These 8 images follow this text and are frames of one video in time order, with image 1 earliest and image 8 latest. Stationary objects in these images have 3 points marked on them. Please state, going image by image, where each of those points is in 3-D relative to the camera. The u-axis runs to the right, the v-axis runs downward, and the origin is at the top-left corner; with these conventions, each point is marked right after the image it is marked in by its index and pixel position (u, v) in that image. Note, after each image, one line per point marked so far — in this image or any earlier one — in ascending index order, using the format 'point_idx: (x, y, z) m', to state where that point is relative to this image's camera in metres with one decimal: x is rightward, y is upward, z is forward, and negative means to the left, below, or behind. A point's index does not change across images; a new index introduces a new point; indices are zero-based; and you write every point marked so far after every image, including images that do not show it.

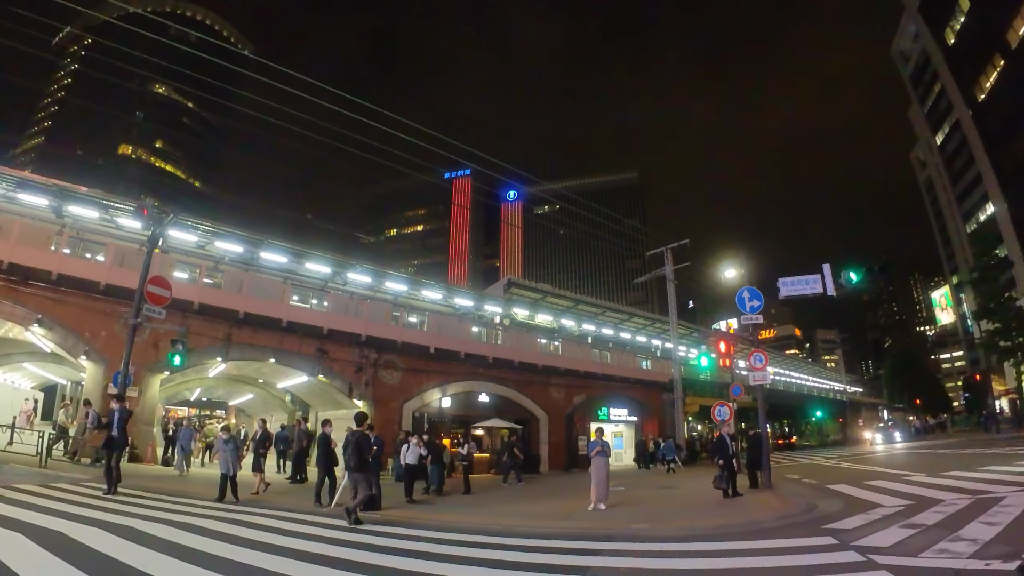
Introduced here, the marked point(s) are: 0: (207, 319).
0: (-10.4, -0.9, +19.2) m
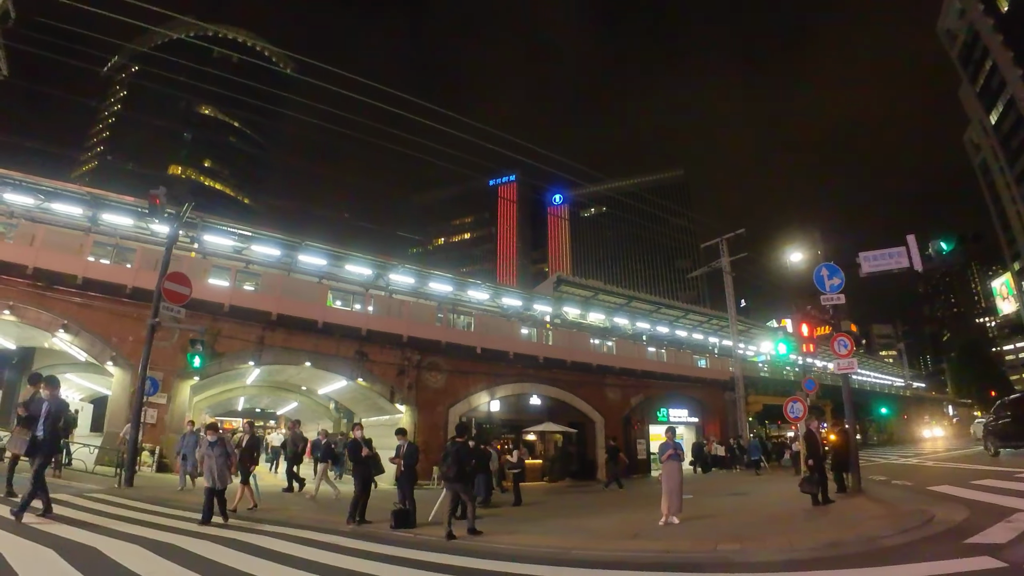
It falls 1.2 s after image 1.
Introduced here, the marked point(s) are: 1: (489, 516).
0: (-8.8, -1.0, +18.3) m
1: (-0.5, -5.3, +13.0) m
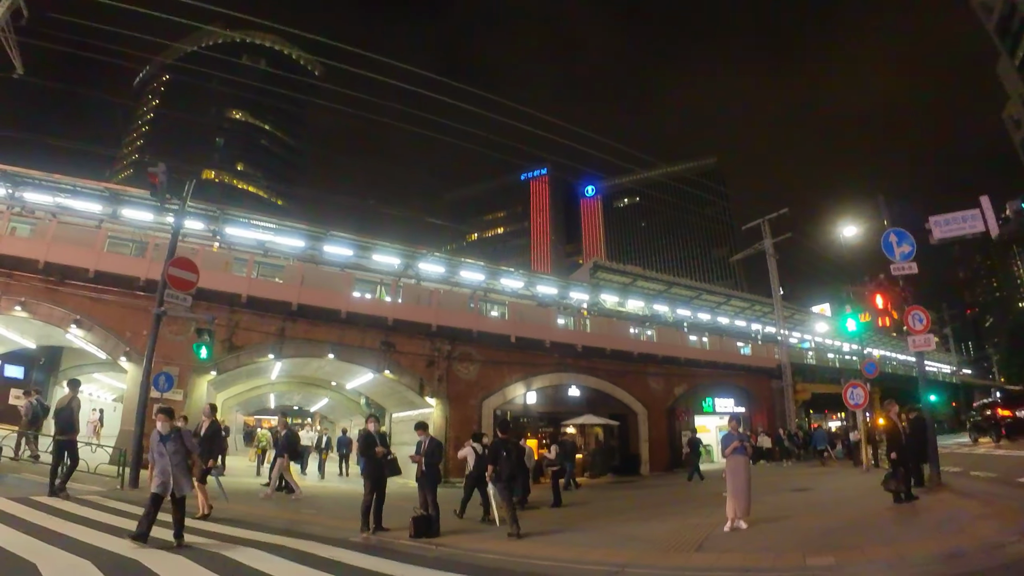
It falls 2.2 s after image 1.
0: (-7.7, -0.7, +17.4) m
1: (+0.3, -4.8, +11.8) m
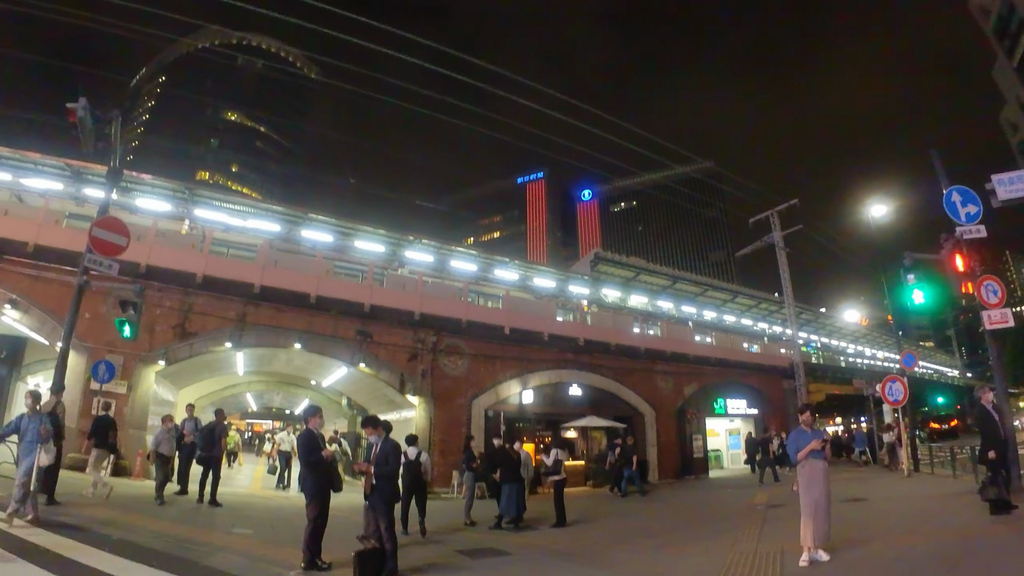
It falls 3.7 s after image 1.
0: (-7.9, -0.2, +15.1) m
1: (+0.2, -4.3, +9.5) m
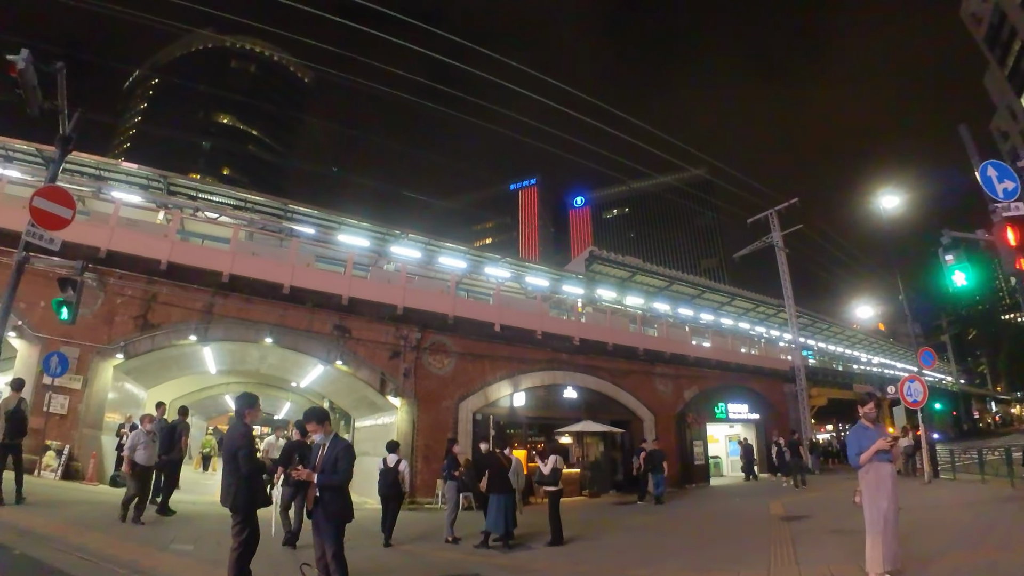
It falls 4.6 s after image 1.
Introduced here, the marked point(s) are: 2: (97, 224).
0: (-8.1, +0.1, +13.8) m
1: (0.0, -4.0, +8.2) m
2: (-10.0, +1.5, +13.5) m
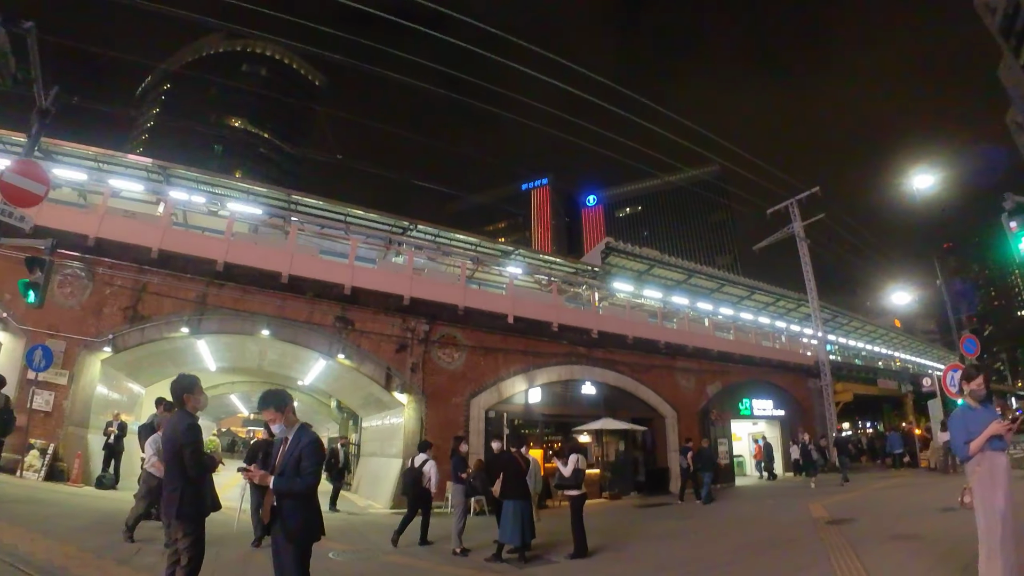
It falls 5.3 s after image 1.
0: (-7.8, +0.3, +13.0) m
1: (+0.3, -3.7, +7.2) m
2: (-9.7, +1.7, +12.7) m
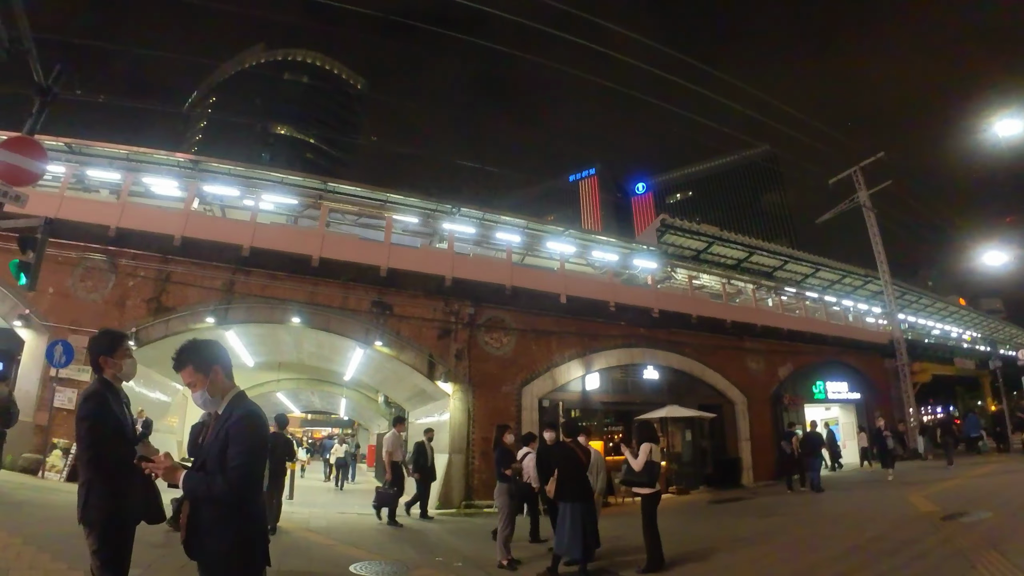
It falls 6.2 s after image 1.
0: (-6.7, +0.5, +12.1) m
1: (+1.0, -3.2, +5.7) m
2: (-8.6, +1.9, +12.0) m
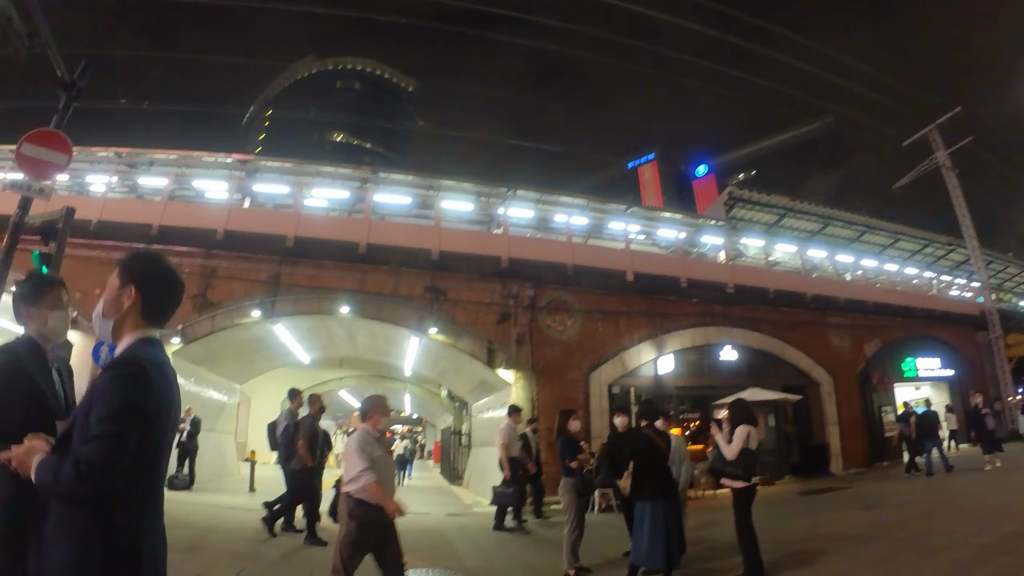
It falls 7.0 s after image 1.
0: (-5.5, +0.6, +11.5) m
1: (+1.9, -2.7, +4.6) m
2: (-7.5, +1.9, +11.5) m
